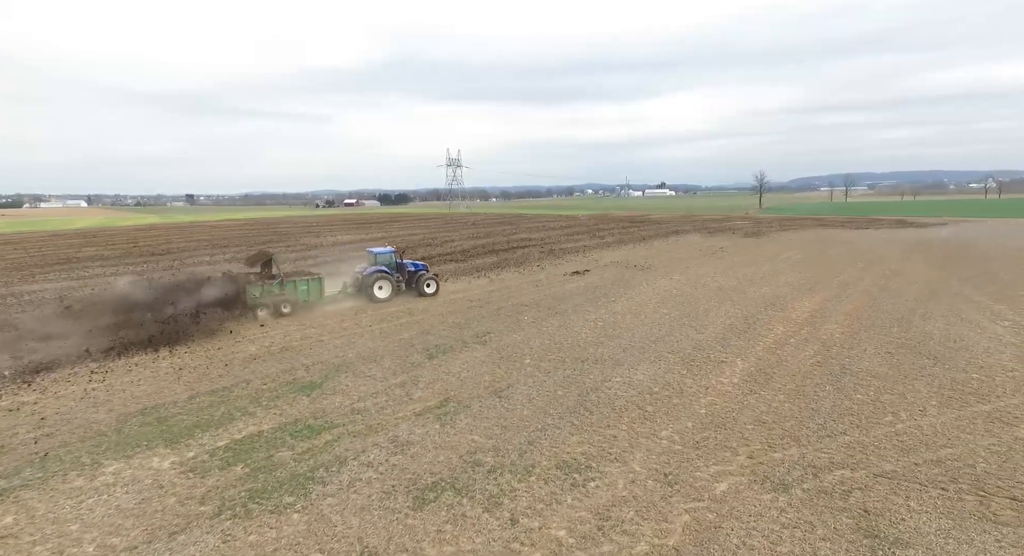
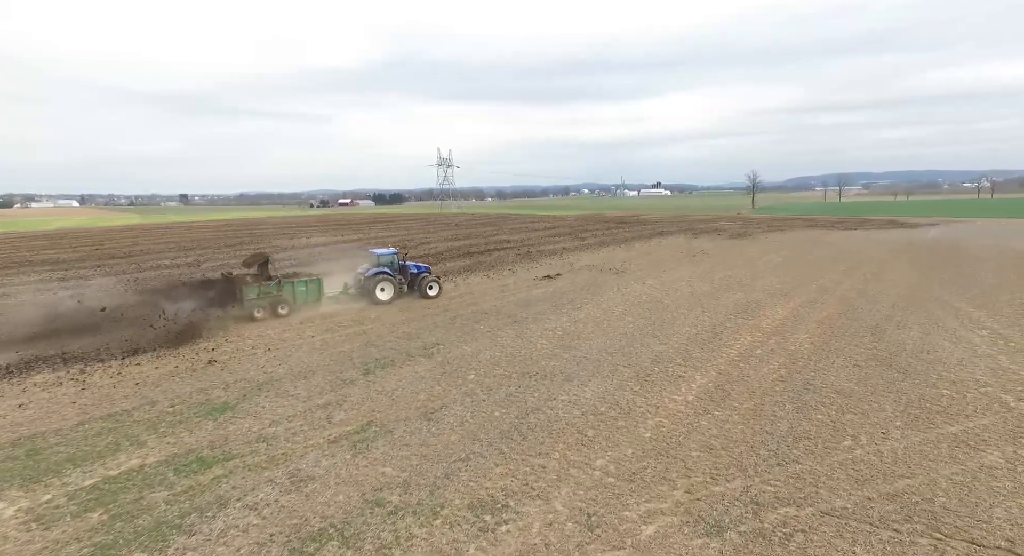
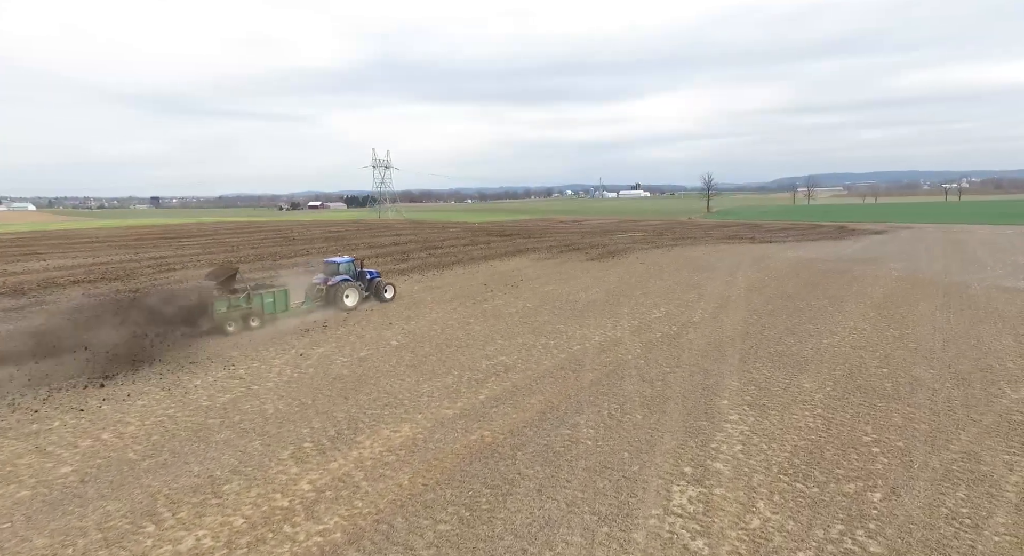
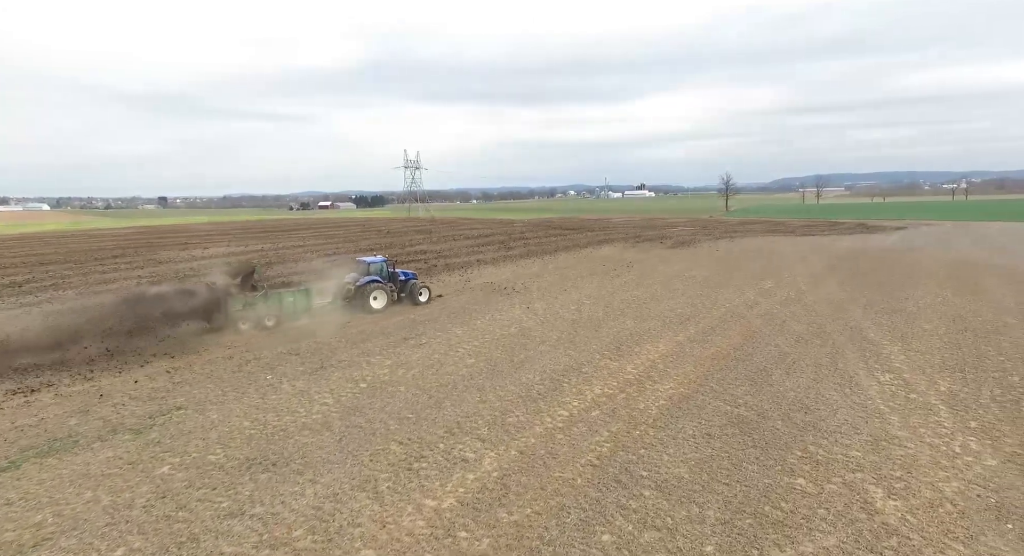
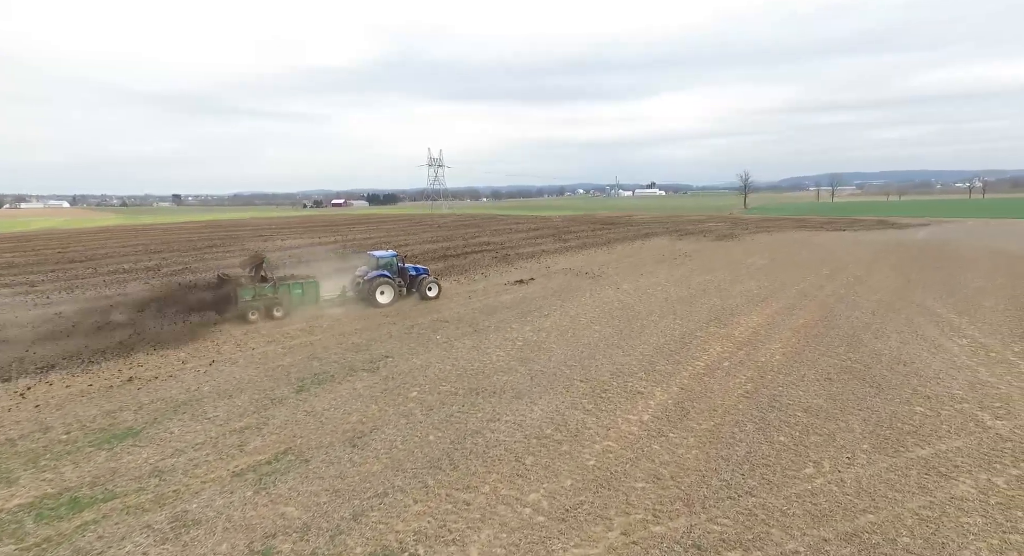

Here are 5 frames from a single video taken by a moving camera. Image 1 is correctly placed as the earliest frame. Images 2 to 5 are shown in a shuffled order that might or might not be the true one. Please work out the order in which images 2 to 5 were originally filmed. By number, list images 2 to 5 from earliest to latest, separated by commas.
2, 5, 4, 3
